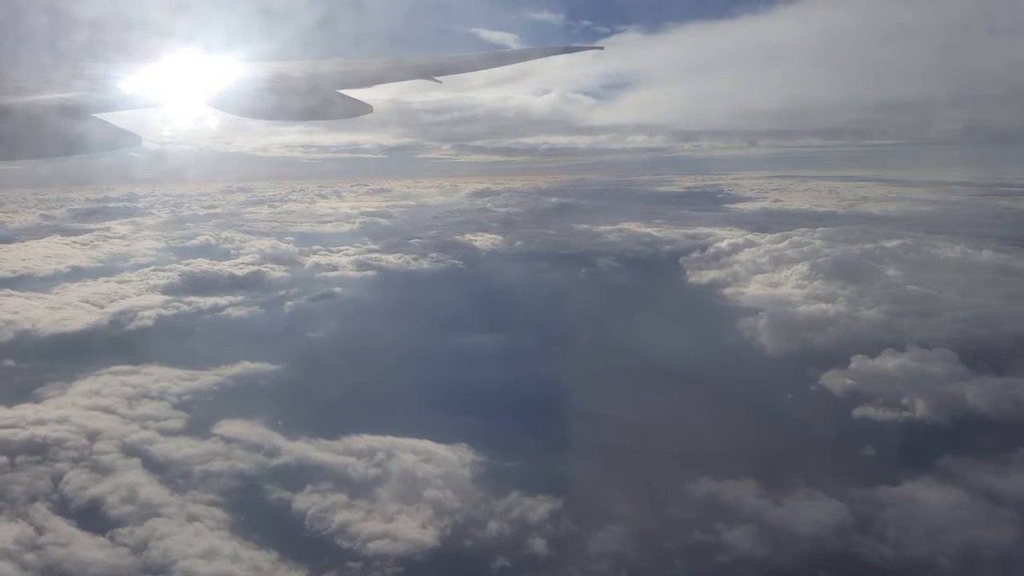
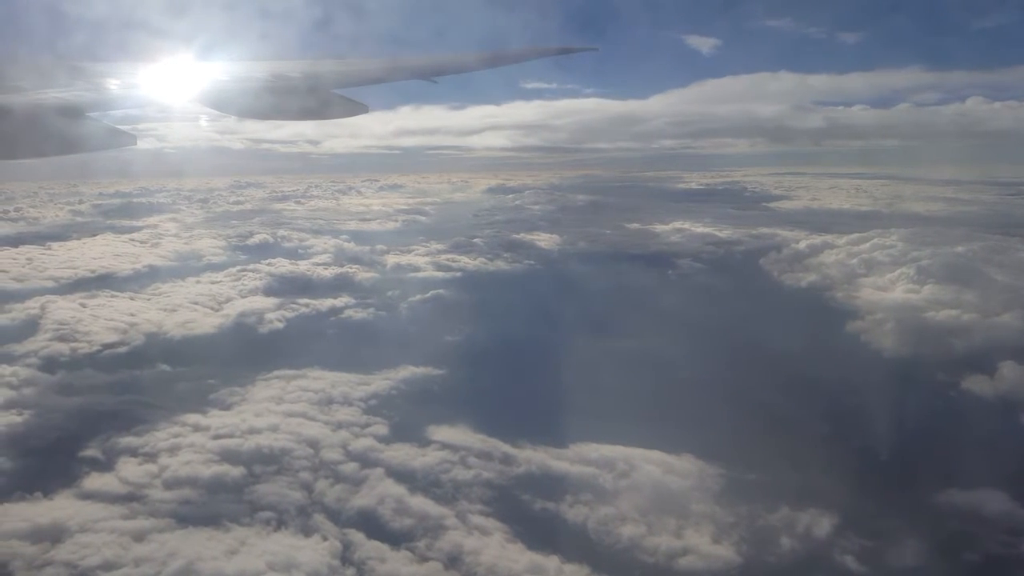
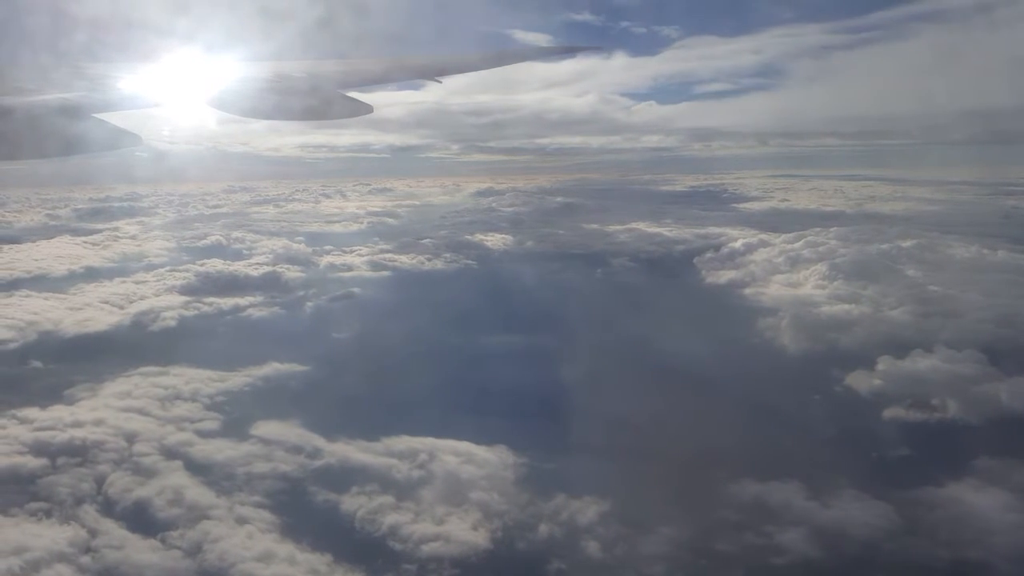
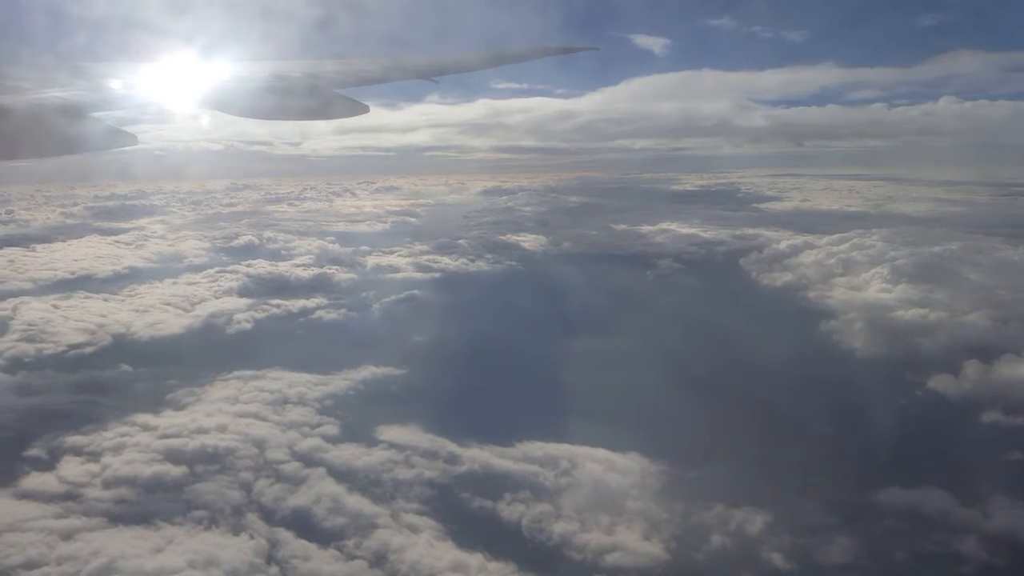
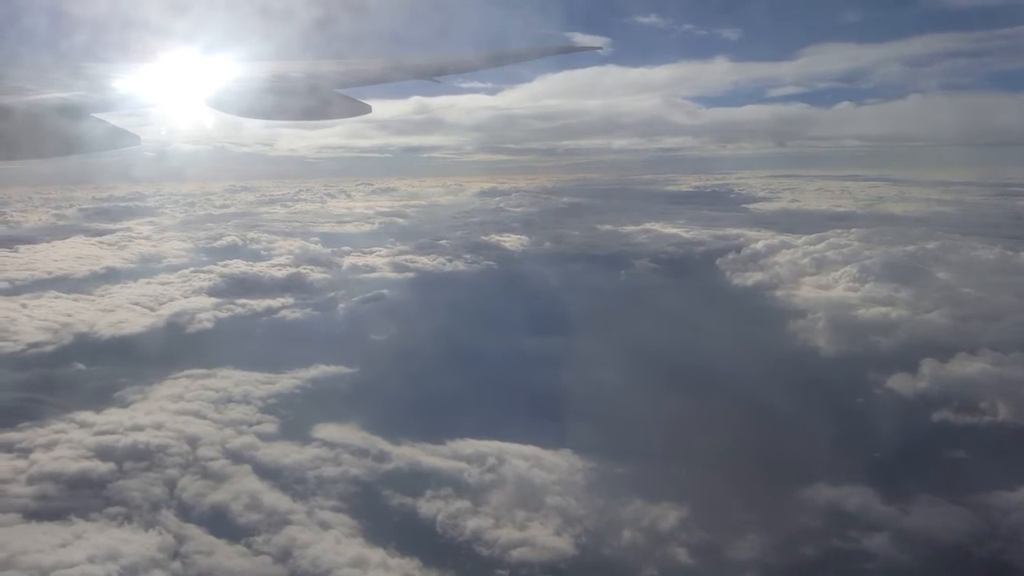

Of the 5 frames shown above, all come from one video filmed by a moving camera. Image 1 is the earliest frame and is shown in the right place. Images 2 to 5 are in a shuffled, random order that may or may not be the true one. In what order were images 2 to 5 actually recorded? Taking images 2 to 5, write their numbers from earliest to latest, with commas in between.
3, 5, 4, 2
